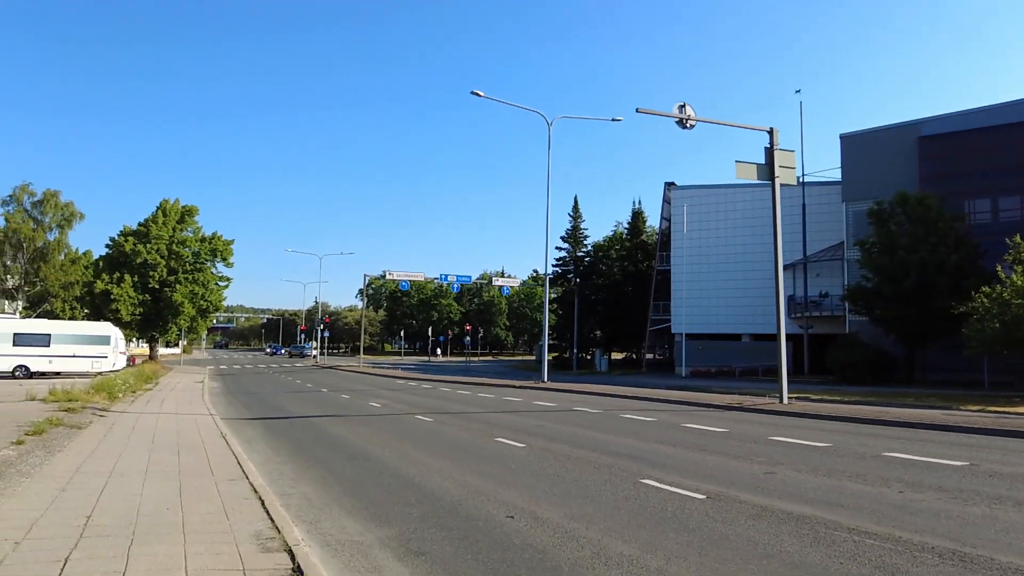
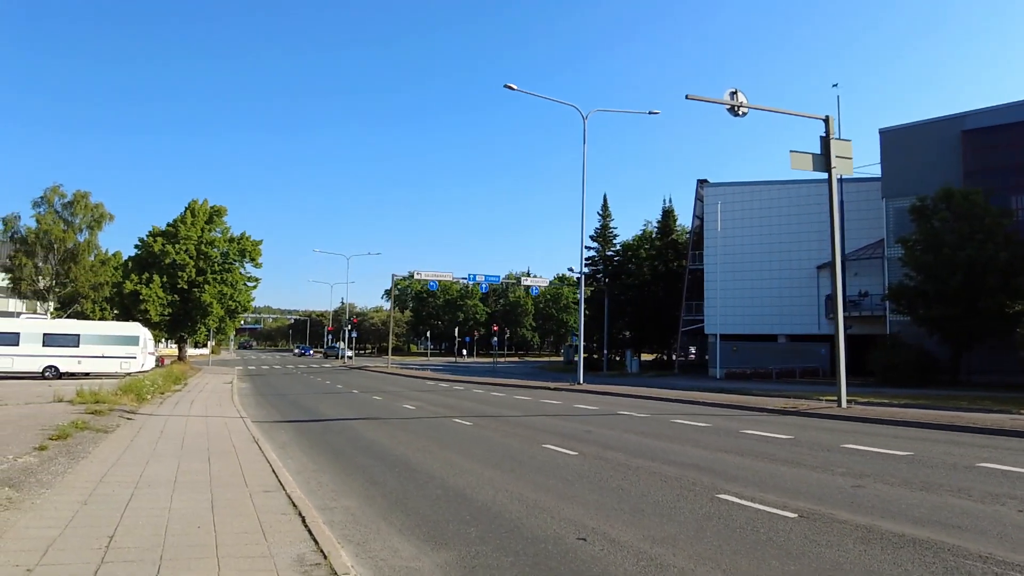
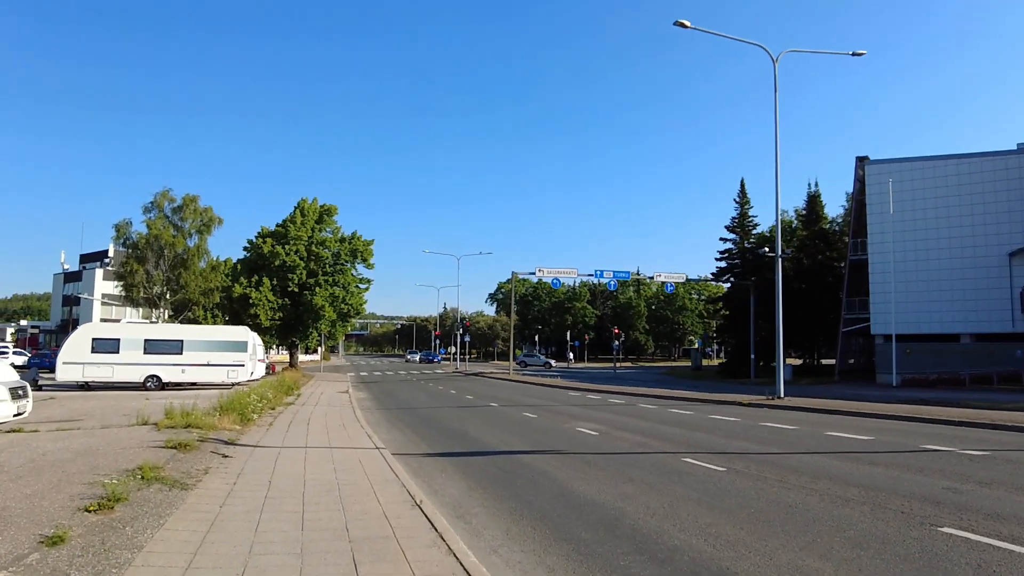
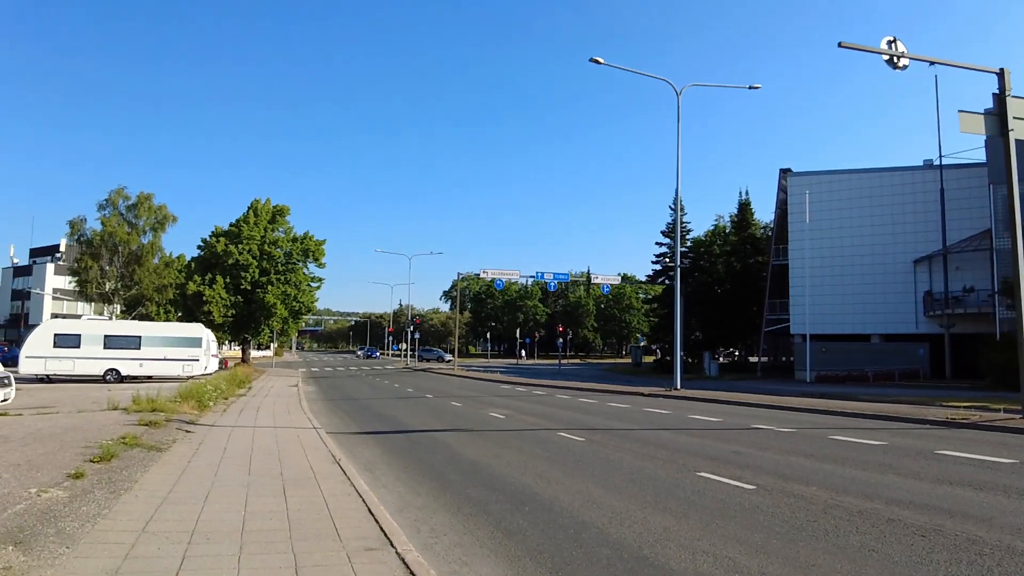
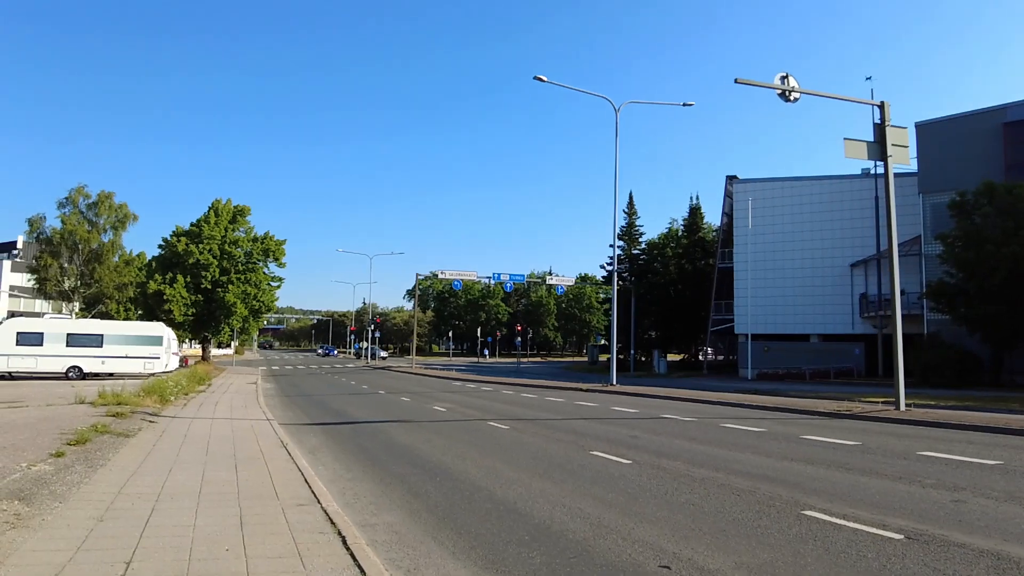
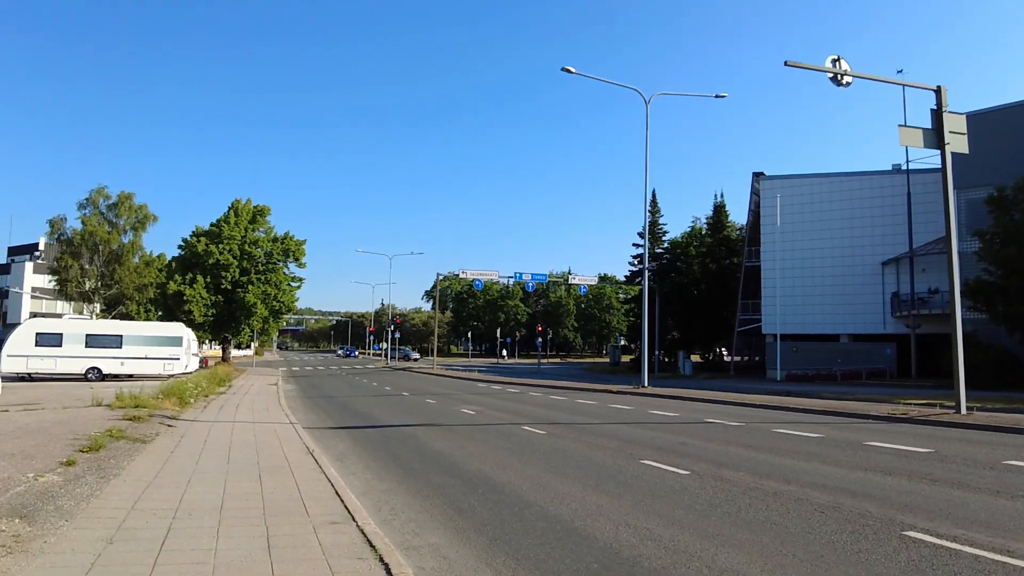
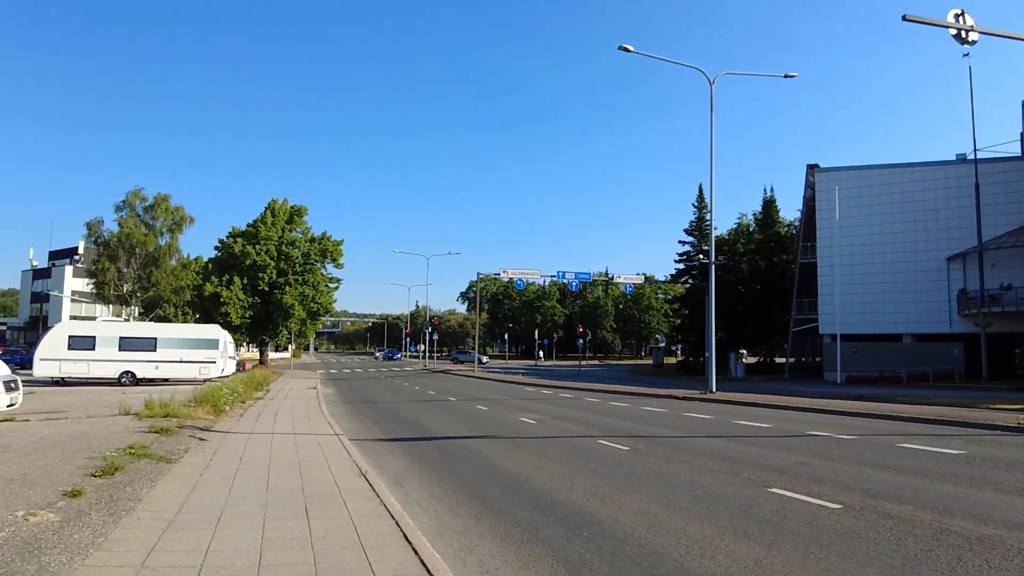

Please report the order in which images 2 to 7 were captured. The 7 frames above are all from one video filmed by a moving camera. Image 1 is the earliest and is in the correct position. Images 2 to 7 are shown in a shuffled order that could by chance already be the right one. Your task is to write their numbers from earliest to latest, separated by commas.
2, 5, 6, 4, 7, 3
